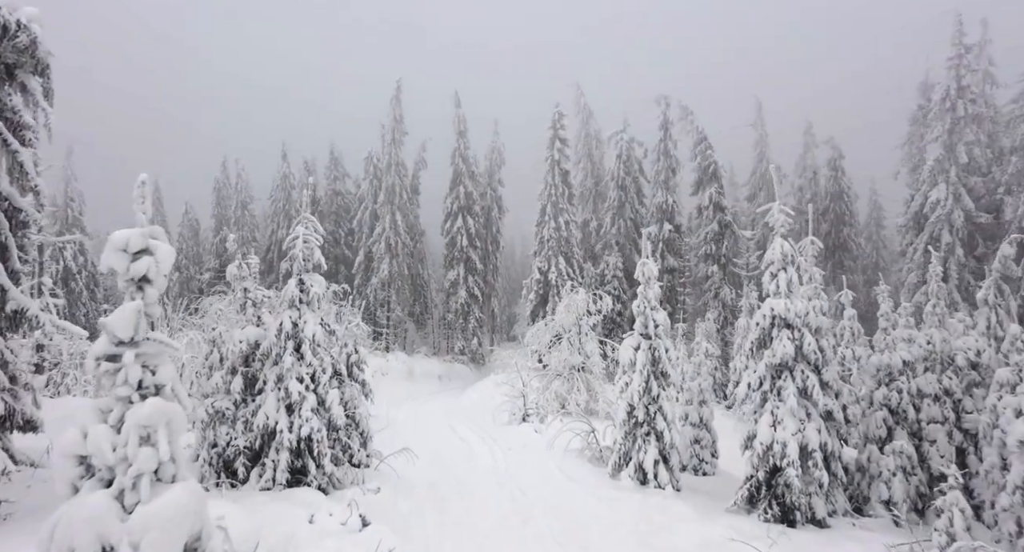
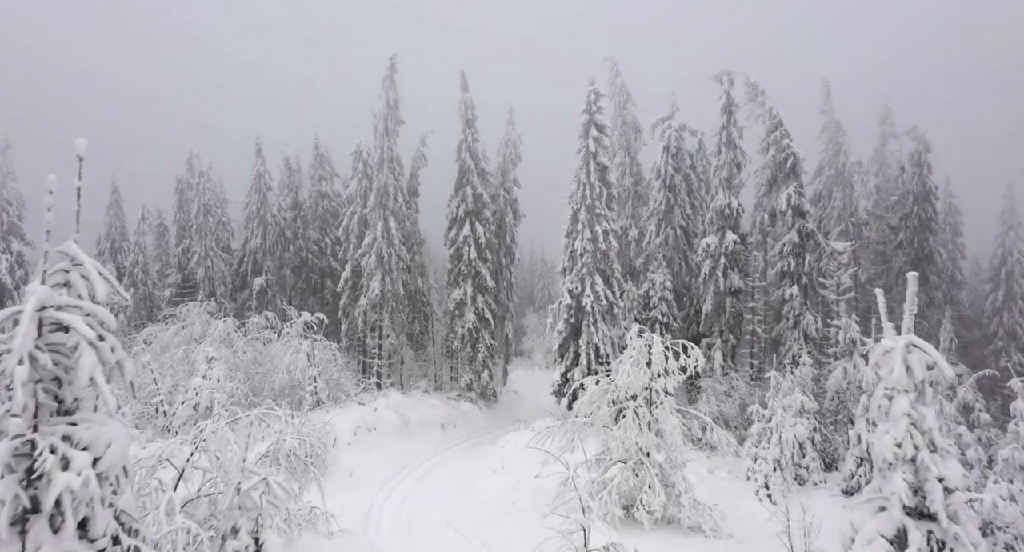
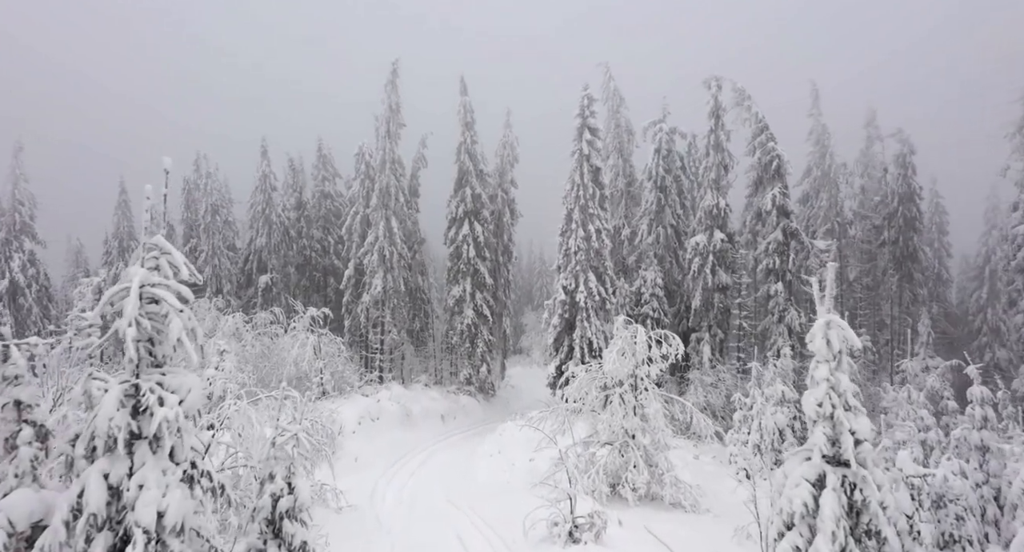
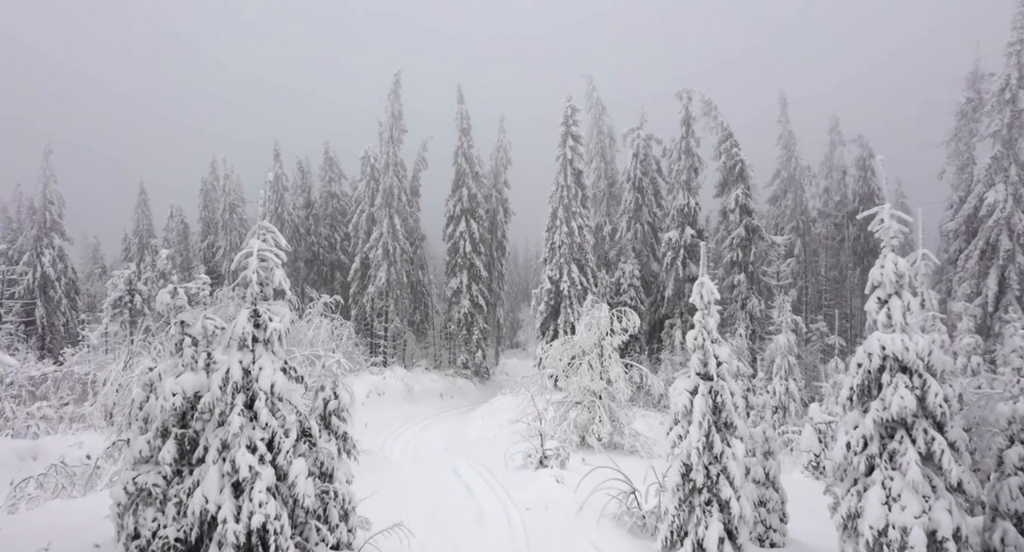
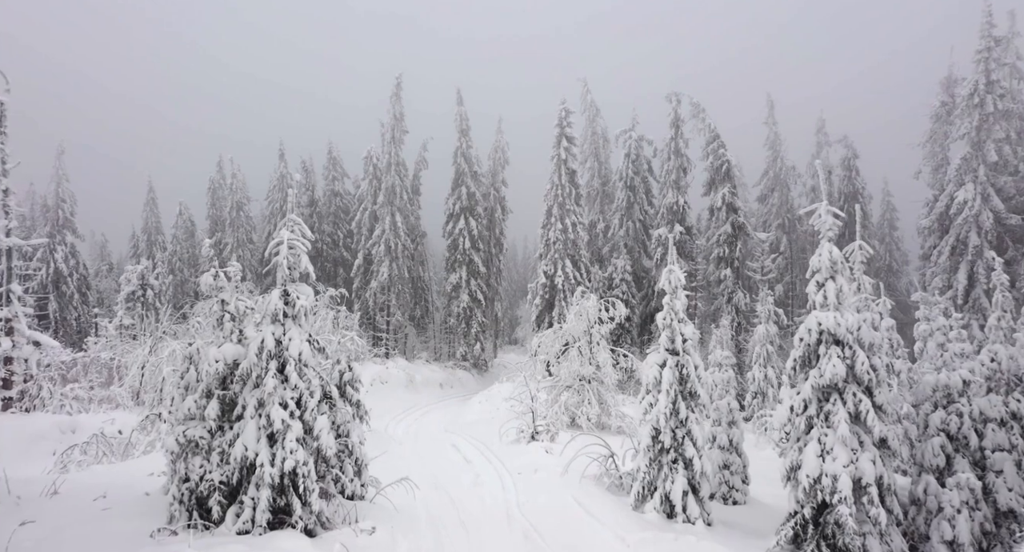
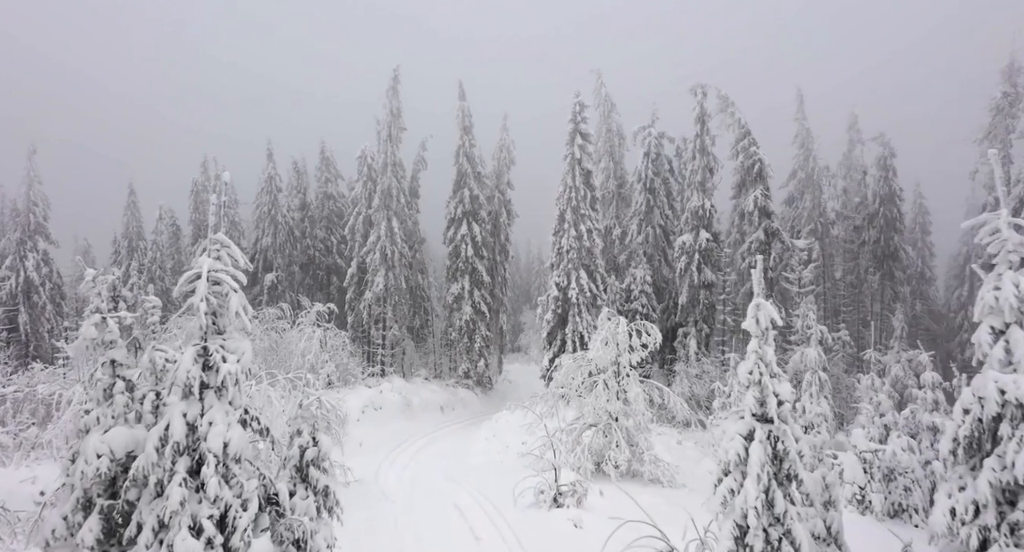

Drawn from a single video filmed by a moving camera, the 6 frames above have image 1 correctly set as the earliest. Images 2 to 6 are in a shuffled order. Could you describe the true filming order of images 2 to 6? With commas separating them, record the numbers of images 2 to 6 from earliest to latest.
5, 4, 6, 3, 2
